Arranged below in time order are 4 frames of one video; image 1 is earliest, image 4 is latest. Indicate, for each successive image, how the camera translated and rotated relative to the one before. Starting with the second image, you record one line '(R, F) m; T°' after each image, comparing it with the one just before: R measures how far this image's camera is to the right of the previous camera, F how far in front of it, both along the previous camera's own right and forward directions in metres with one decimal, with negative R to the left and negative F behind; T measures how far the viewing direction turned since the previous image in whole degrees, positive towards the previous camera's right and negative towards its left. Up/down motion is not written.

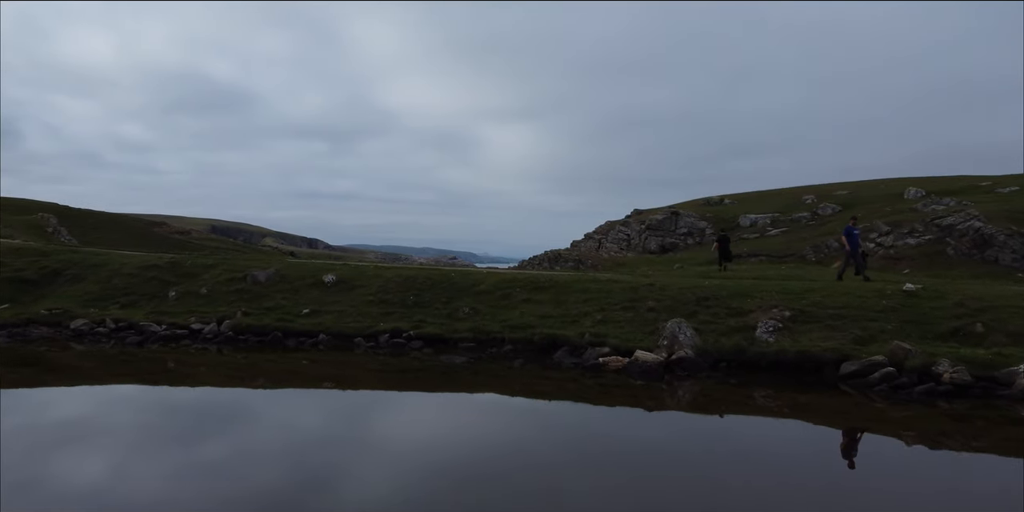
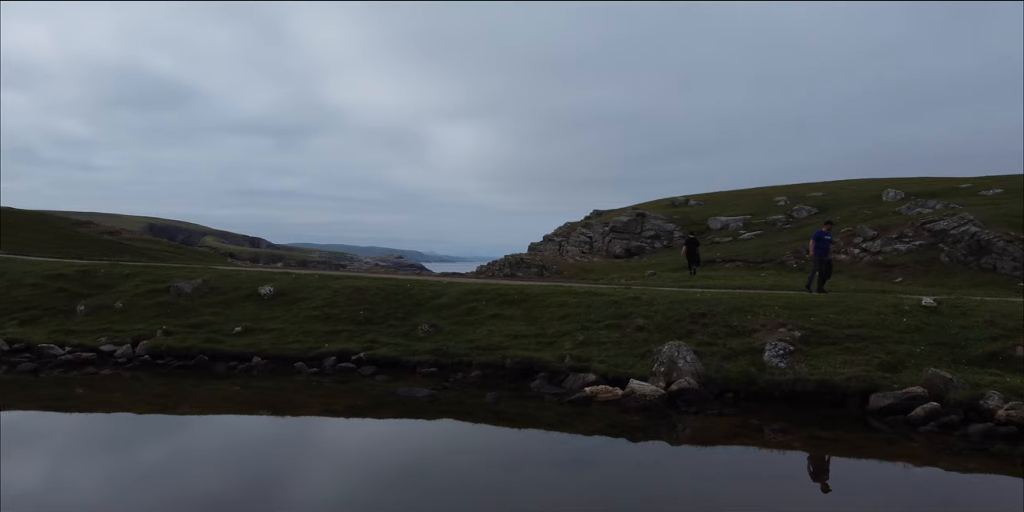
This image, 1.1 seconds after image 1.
(-0.6, +3.5) m; +4°
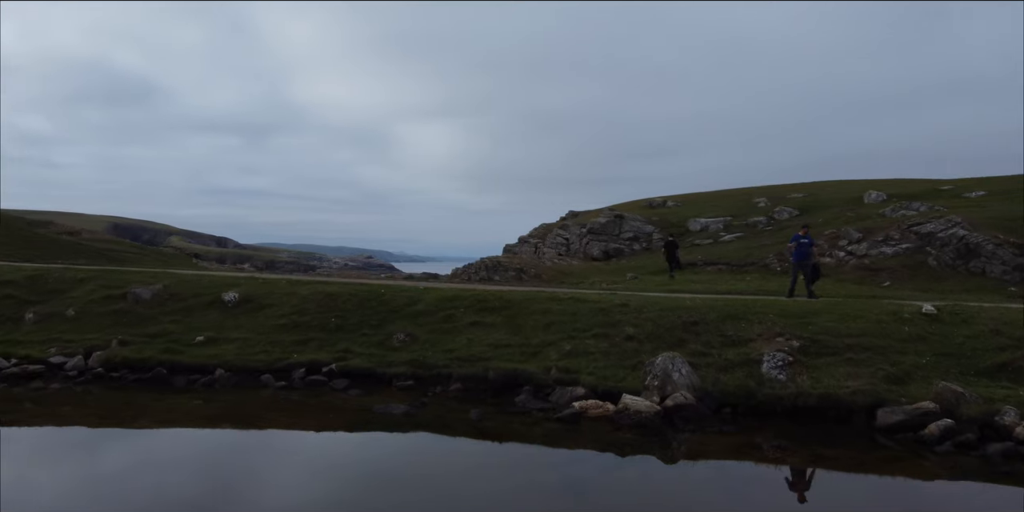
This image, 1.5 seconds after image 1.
(-0.3, +1.3) m; +2°
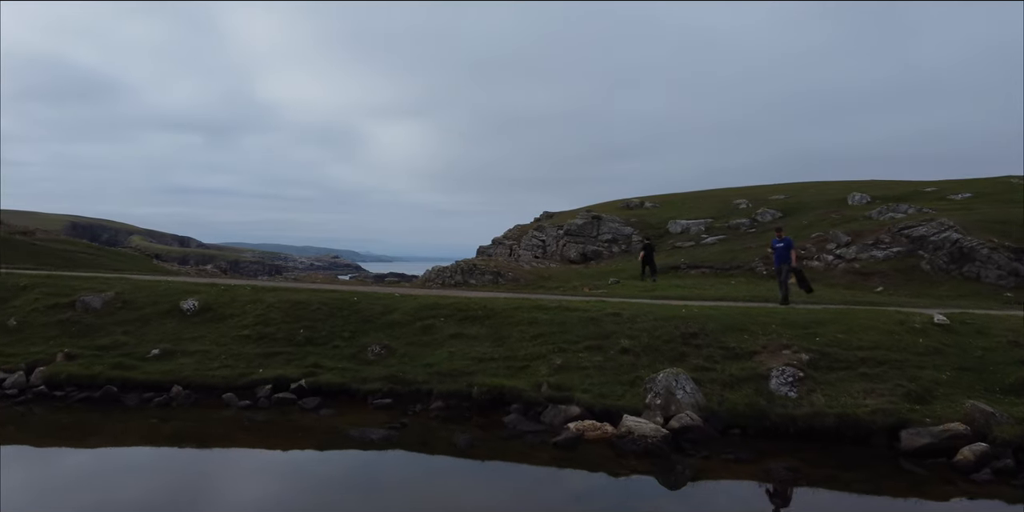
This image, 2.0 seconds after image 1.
(-0.5, +1.6) m; +2°
